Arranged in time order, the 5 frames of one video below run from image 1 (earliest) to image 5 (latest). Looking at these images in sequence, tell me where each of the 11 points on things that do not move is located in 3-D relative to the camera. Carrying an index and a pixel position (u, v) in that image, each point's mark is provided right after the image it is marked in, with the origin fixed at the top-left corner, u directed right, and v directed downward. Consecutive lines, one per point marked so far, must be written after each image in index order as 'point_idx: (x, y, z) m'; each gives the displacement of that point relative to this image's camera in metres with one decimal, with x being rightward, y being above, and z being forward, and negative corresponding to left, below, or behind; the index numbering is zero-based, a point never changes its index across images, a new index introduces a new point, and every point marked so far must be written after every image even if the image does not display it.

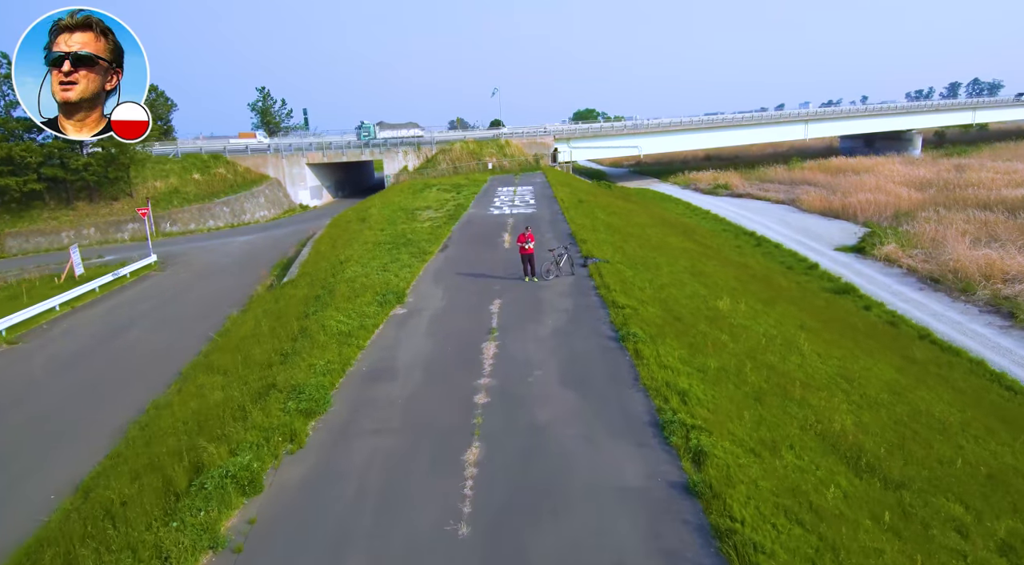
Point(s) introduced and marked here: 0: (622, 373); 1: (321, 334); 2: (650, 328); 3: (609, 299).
0: (+1.9, -1.6, +11.8) m
1: (-4.1, -1.1, +14.3) m
2: (+2.9, -0.9, +14.0) m
3: (+2.4, -0.4, +16.2) m
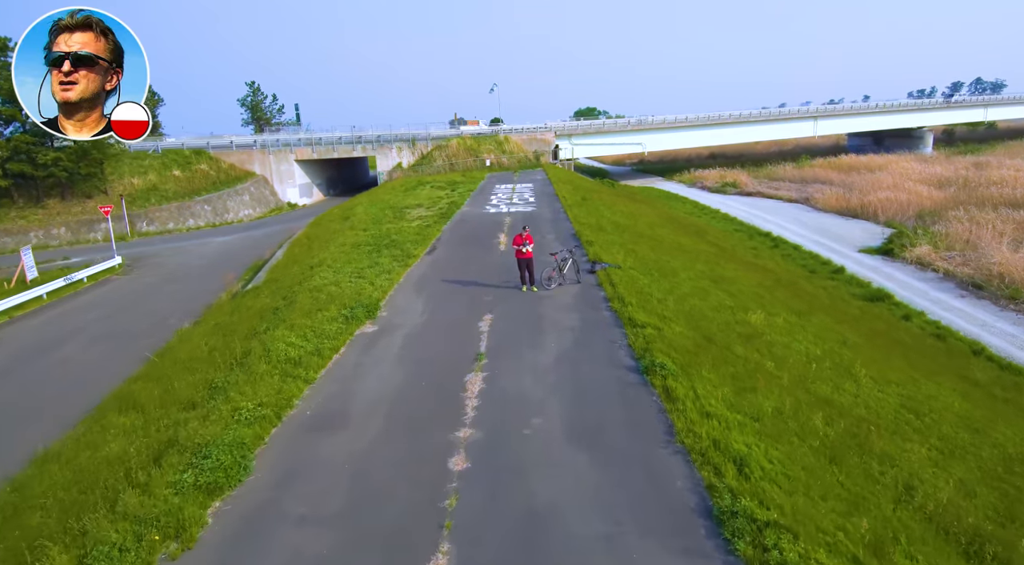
0: (+1.8, -1.8, +8.8) m
1: (-4.2, -1.4, +11.3) m
2: (+2.8, -1.2, +11.0) m
3: (+2.2, -0.7, +13.2) m
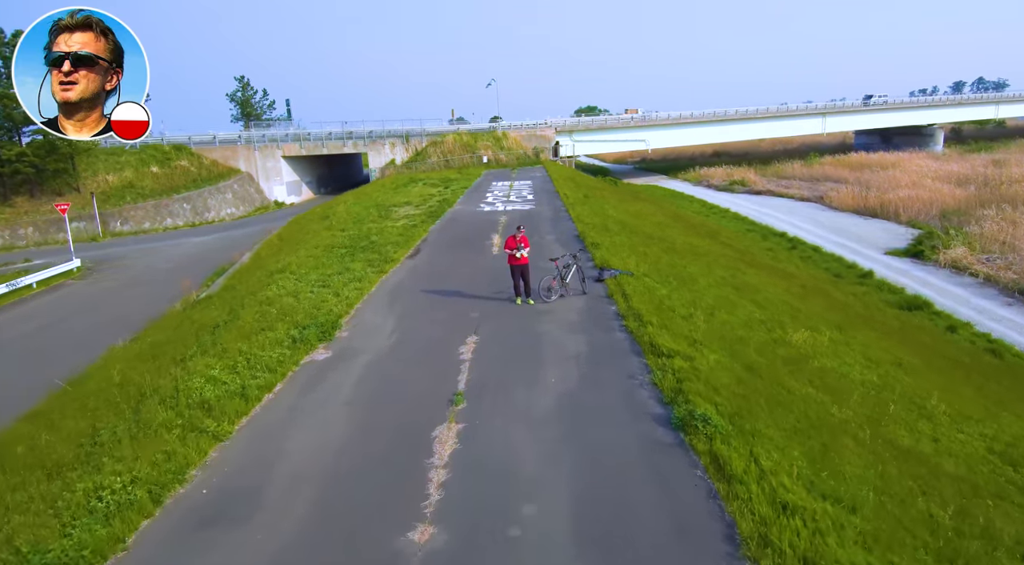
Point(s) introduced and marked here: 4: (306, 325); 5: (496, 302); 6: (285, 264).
0: (+1.6, -2.1, +6.0) m
1: (-4.4, -1.6, +8.5) m
2: (+2.6, -1.4, +8.1) m
3: (+2.1, -0.9, +10.3) m
4: (-3.7, -0.8, +12.0) m
5: (-0.3, -0.4, +13.7) m
6: (-6.3, +0.5, +18.4) m
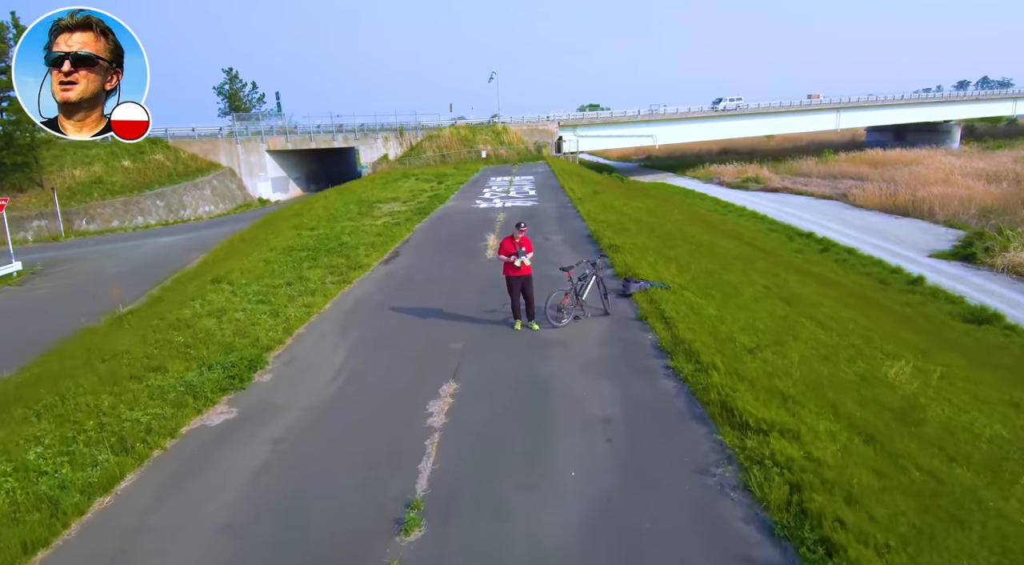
0: (+1.6, -2.3, +2.4) m
1: (-4.5, -1.8, +4.9) m
2: (+2.6, -1.7, +4.5) m
3: (+2.0, -1.2, +6.7) m
4: (-3.8, -1.0, +8.4) m
5: (-0.4, -0.7, +10.0) m
6: (-6.3, +0.3, +14.8) m
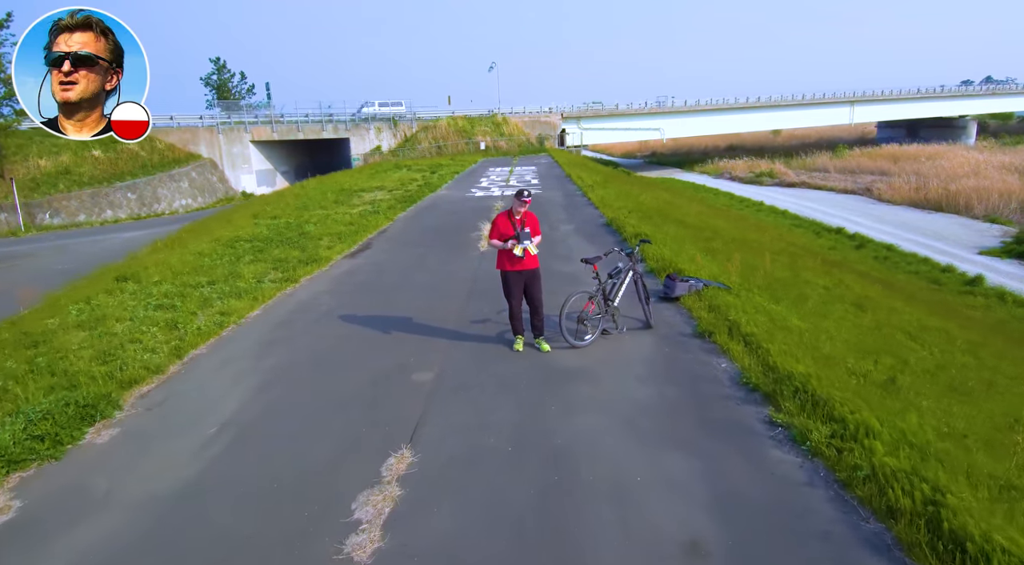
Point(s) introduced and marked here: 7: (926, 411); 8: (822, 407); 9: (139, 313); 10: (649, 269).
0: (+1.5, -2.3, -0.9) m
1: (-4.5, -1.8, +1.7) m
2: (+2.5, -1.7, +1.3) m
3: (+2.0, -1.1, +3.5) m
4: (-3.8, -1.0, +5.1) m
5: (-0.4, -0.6, +6.8) m
6: (-6.3, +0.3, +11.6) m
7: (+3.2, -1.0, +5.2) m
8: (+2.1, -0.8, +4.7) m
9: (-4.5, -0.4, +8.2) m
10: (+2.0, +0.2, +9.7) m
